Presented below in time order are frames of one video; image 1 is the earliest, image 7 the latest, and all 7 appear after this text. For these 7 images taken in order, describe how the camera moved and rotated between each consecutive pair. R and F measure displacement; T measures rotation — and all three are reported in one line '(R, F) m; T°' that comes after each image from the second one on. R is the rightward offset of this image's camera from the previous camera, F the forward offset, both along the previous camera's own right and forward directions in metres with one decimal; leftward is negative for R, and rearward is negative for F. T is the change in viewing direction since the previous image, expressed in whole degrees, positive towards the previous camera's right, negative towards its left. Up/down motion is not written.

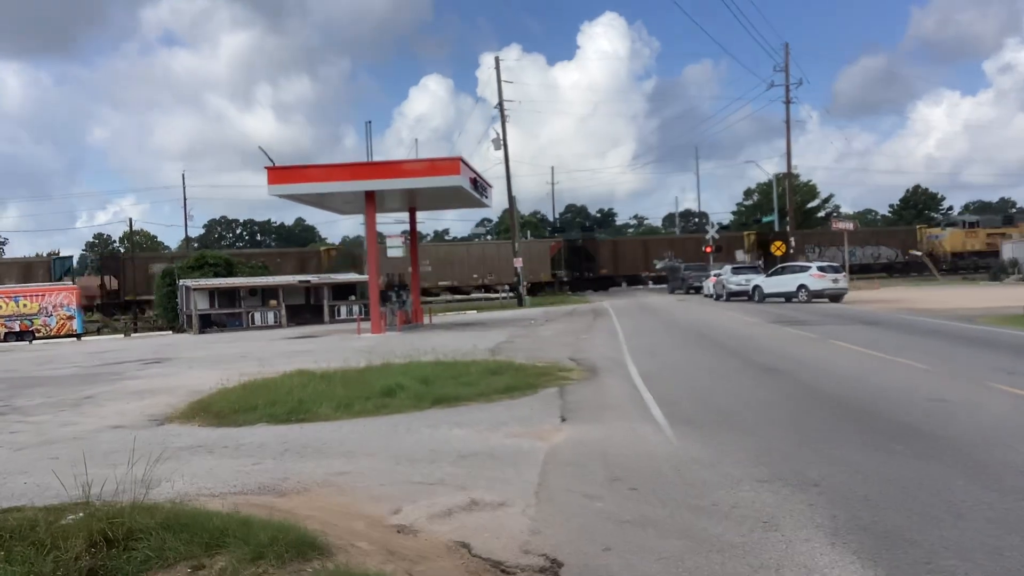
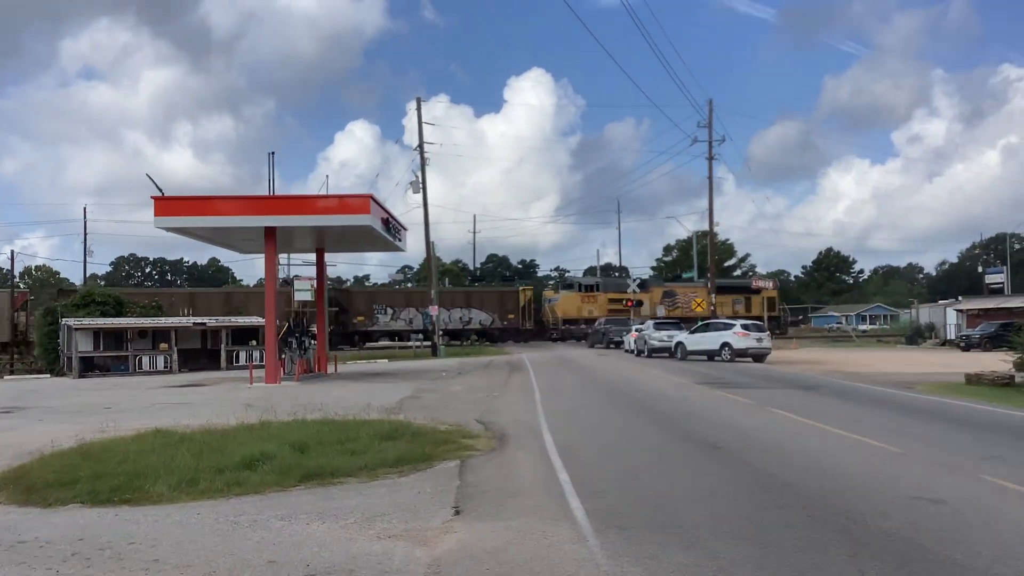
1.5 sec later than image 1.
(+0.3, +2.5) m; +5°
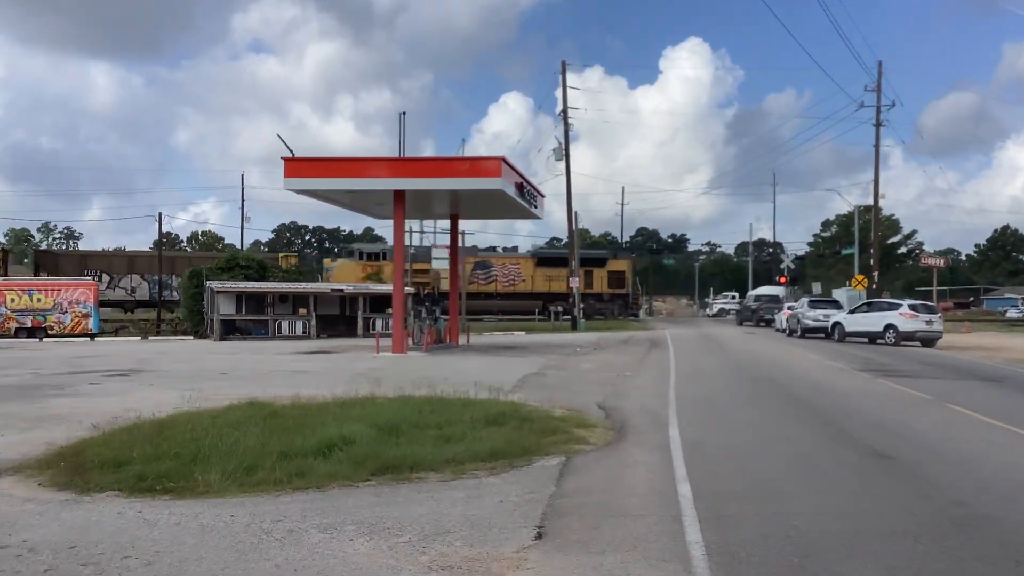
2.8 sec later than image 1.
(+0.3, +2.1) m; -9°
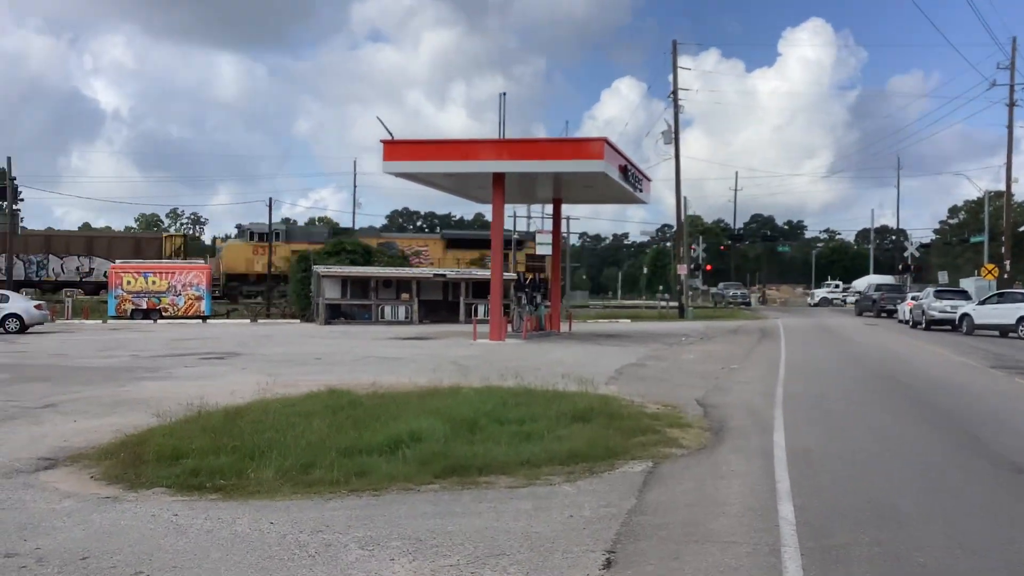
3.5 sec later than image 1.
(+0.3, +1.0) m; -6°
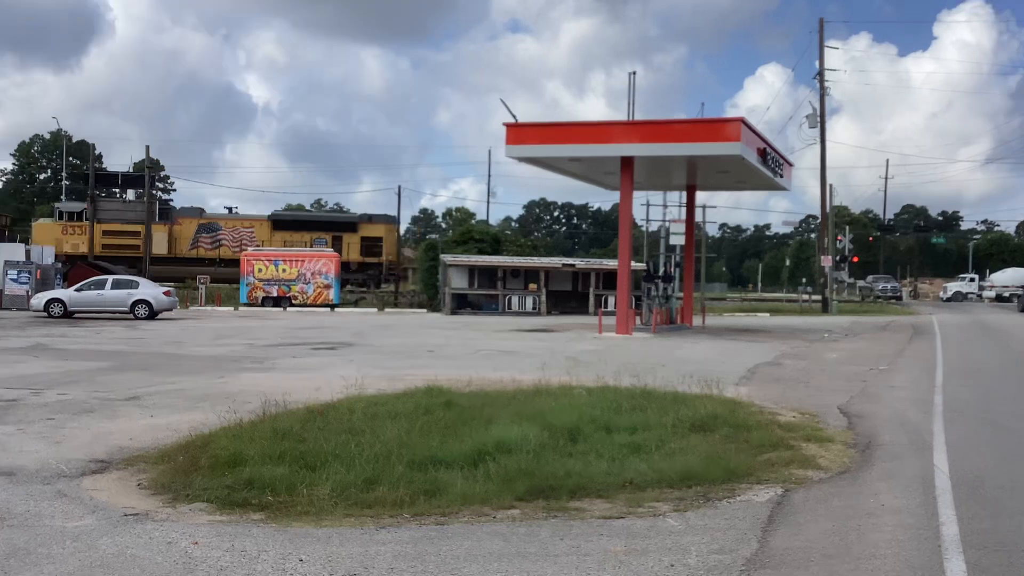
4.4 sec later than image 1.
(+0.3, +1.4) m; -8°
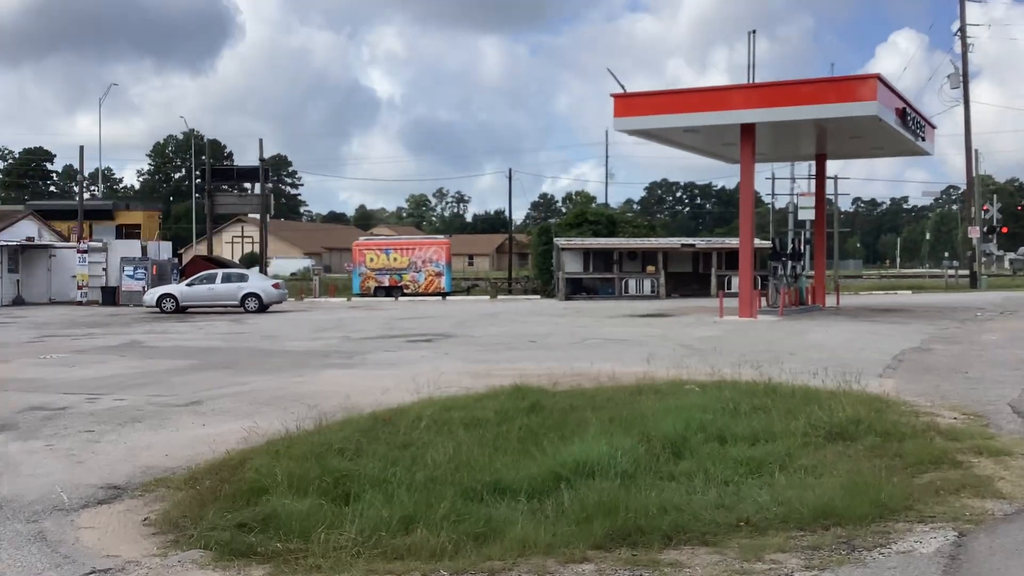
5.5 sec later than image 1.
(+0.3, +1.8) m; -7°
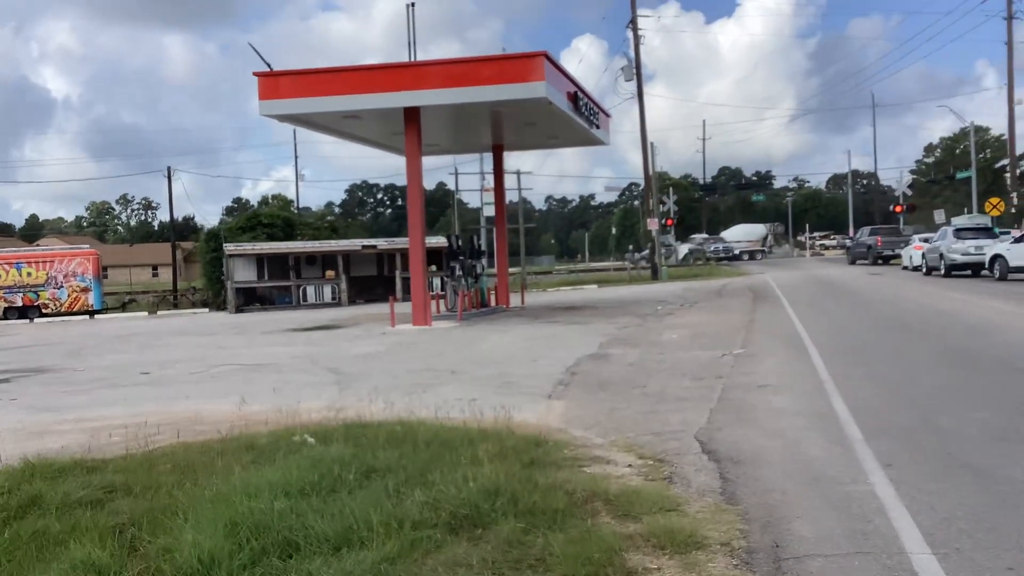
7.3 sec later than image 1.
(+1.6, +3.2) m; +17°
